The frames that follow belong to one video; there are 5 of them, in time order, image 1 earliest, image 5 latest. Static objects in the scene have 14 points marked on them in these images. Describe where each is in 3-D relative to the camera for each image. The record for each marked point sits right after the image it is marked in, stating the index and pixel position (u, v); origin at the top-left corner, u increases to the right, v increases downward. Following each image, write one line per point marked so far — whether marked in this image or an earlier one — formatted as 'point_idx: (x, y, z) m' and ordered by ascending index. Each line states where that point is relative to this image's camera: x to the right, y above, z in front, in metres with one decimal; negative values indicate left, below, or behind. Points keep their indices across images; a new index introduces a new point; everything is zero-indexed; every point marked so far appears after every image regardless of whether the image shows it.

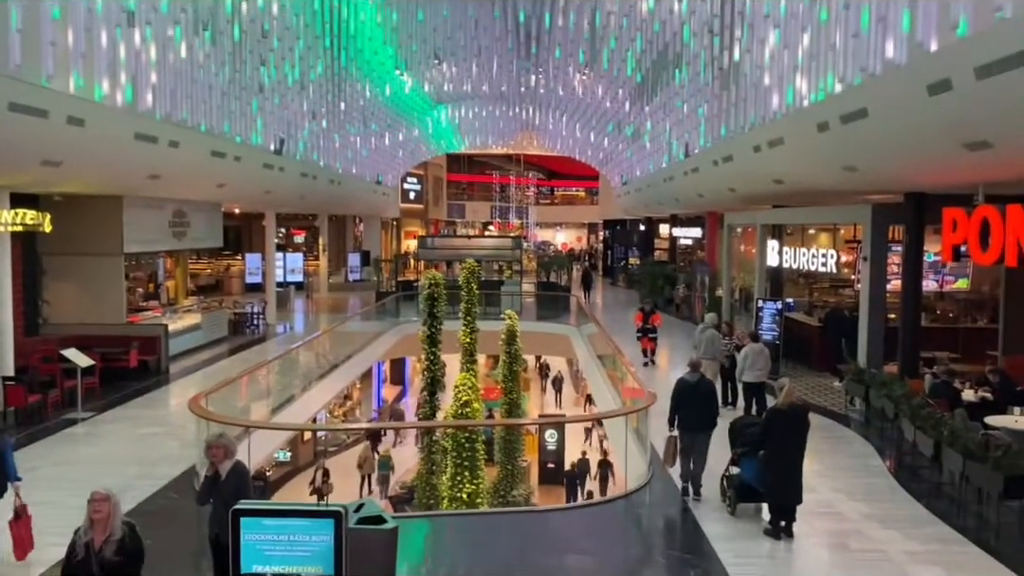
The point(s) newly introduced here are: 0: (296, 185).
0: (-4.8, +2.3, +16.7) m
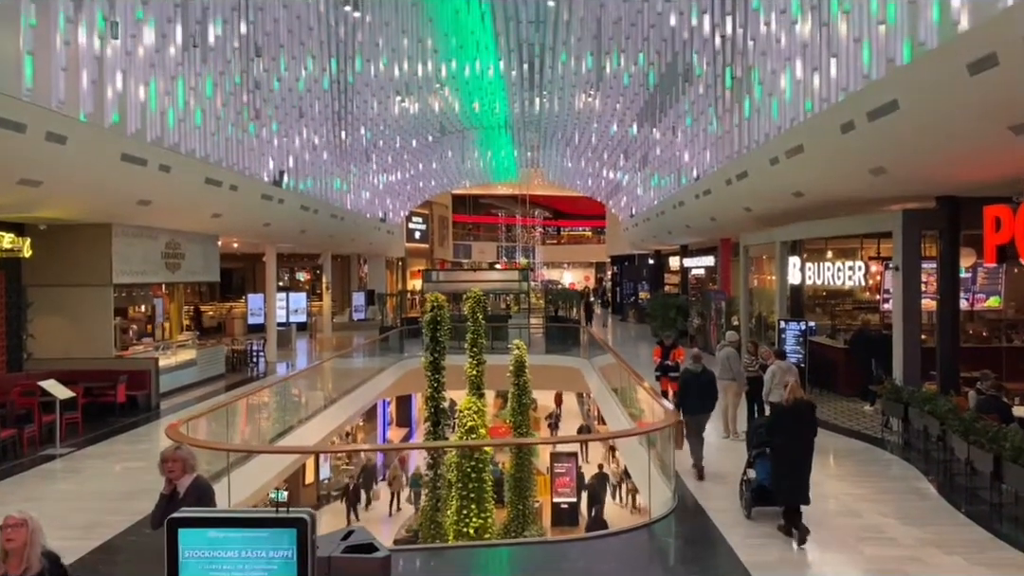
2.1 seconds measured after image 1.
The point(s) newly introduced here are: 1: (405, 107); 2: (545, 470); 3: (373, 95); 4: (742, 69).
0: (-4.6, +1.5, +16.3) m
1: (-2.1, +3.5, +14.4) m
2: (+0.3, -1.6, +6.4) m
3: (-2.4, +3.4, +13.2) m
4: (+2.9, +2.7, +9.5) m
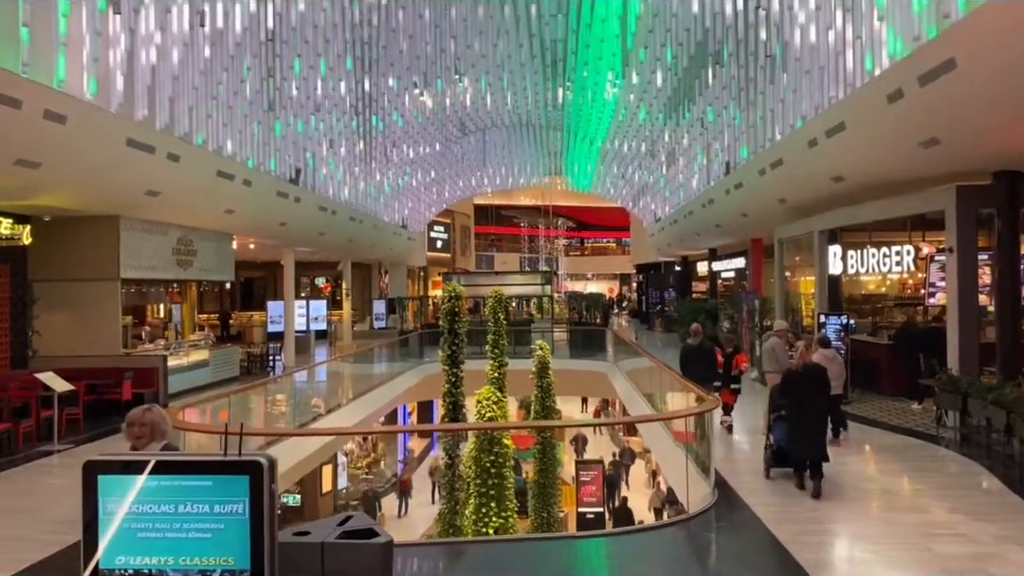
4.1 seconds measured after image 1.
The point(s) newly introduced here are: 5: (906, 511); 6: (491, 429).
0: (-4.2, +1.4, +15.9) m
1: (-1.7, +3.5, +14.0) m
2: (+0.4, -1.4, +5.8) m
3: (-2.0, +3.4, +12.8) m
4: (+3.1, +2.9, +8.9) m
5: (+2.9, -1.6, +5.6) m
6: (-0.1, -1.0, +5.5) m
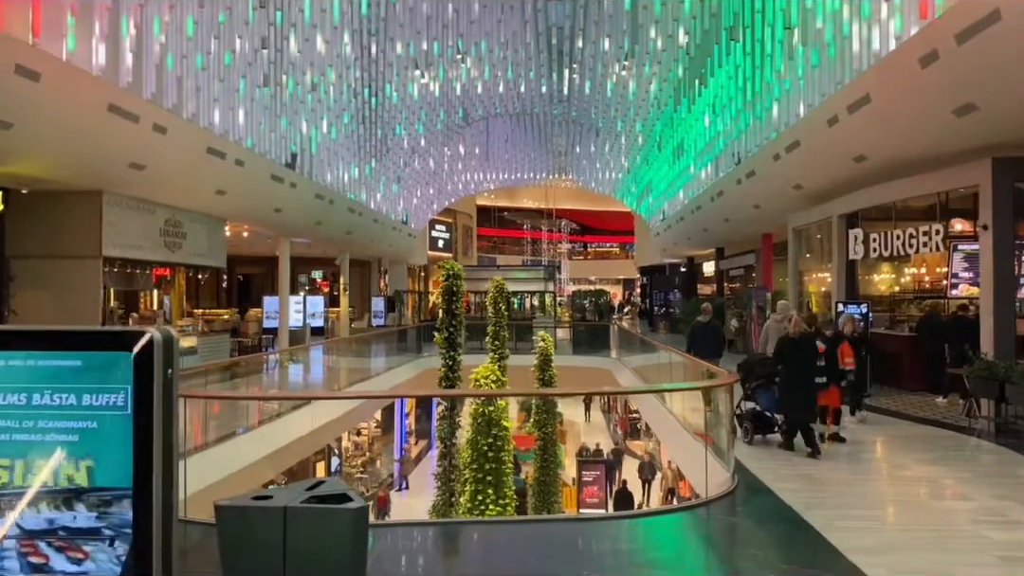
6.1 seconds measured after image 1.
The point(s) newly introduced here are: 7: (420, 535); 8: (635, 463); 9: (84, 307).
0: (-4.1, +1.6, +15.5) m
1: (-1.6, +3.6, +13.5) m
2: (+0.4, -1.1, +5.3) m
3: (-2.0, +3.6, +12.4) m
4: (+3.2, +3.1, +8.4) m
5: (+2.9, -1.4, +5.1) m
6: (-0.1, -0.8, +5.0) m
7: (-0.5, -1.4, +4.4) m
8: (+0.9, -1.3, +5.5) m
9: (-5.6, -0.3, +9.9) m
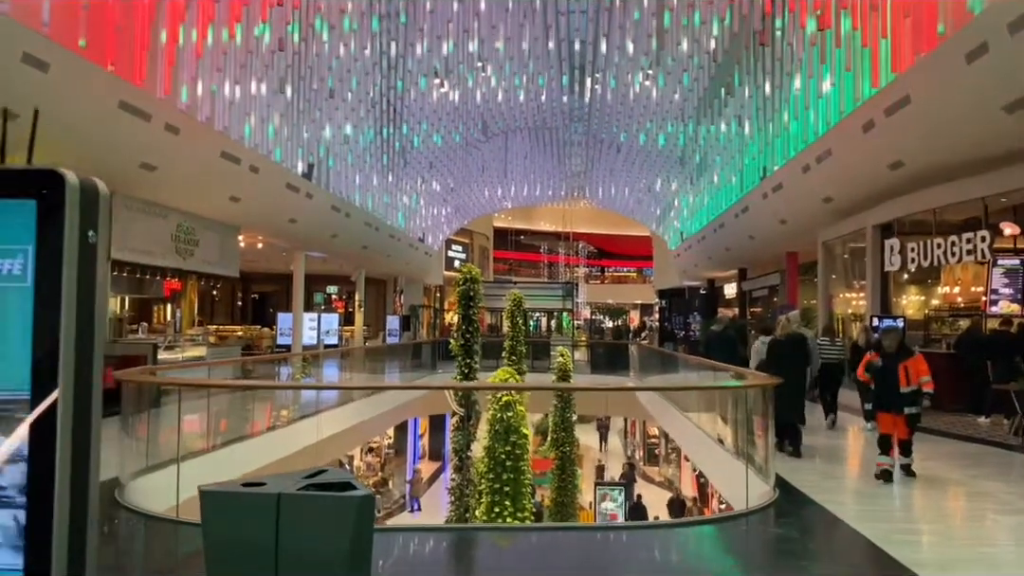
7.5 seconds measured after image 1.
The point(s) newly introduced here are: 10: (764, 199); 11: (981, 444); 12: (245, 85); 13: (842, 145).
0: (-3.7, +1.3, +15.2) m
1: (-1.2, +3.4, +13.3) m
2: (+0.6, -1.1, +4.9) m
3: (-1.6, +3.5, +12.2) m
4: (+3.4, +2.9, +8.1) m
5: (+3.0, -1.4, +4.6) m
6: (0.0, -0.7, +4.6) m
7: (-0.4, -1.4, +4.0) m
8: (+1.0, -1.3, +5.1) m
9: (-5.3, -0.3, +9.6) m
10: (+4.6, +1.6, +13.9) m
11: (+4.3, -1.5, +7.0) m
12: (-3.5, +2.6, +9.8) m
13: (+4.2, +1.8, +9.6) m
